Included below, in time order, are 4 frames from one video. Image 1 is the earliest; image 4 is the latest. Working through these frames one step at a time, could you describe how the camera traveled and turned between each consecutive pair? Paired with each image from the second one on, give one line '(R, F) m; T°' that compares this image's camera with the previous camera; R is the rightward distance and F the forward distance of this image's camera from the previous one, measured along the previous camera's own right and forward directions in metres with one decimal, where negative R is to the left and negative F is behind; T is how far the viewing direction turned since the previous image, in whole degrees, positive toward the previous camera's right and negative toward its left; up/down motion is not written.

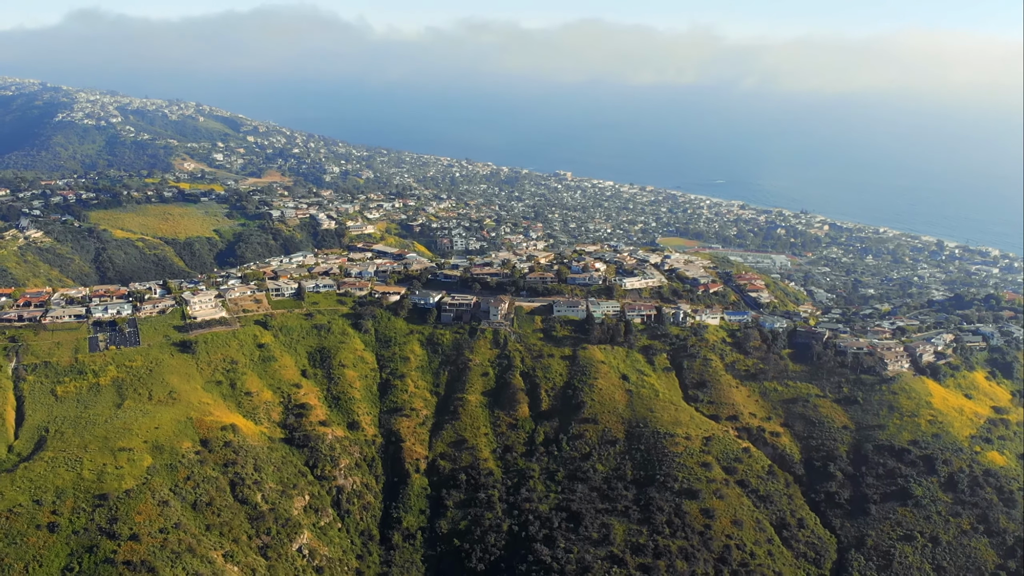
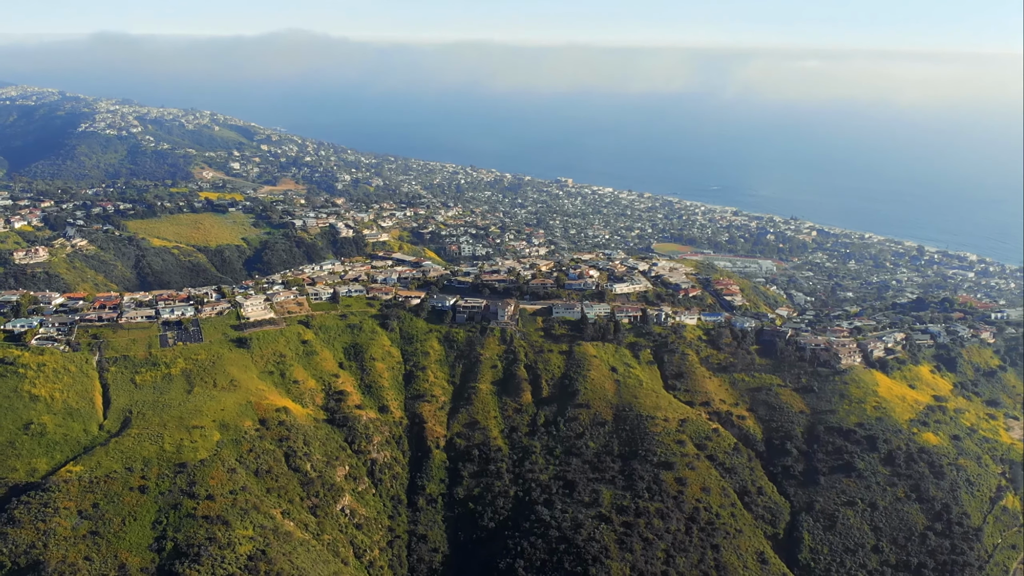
(-0.2, -5.9) m; 0°
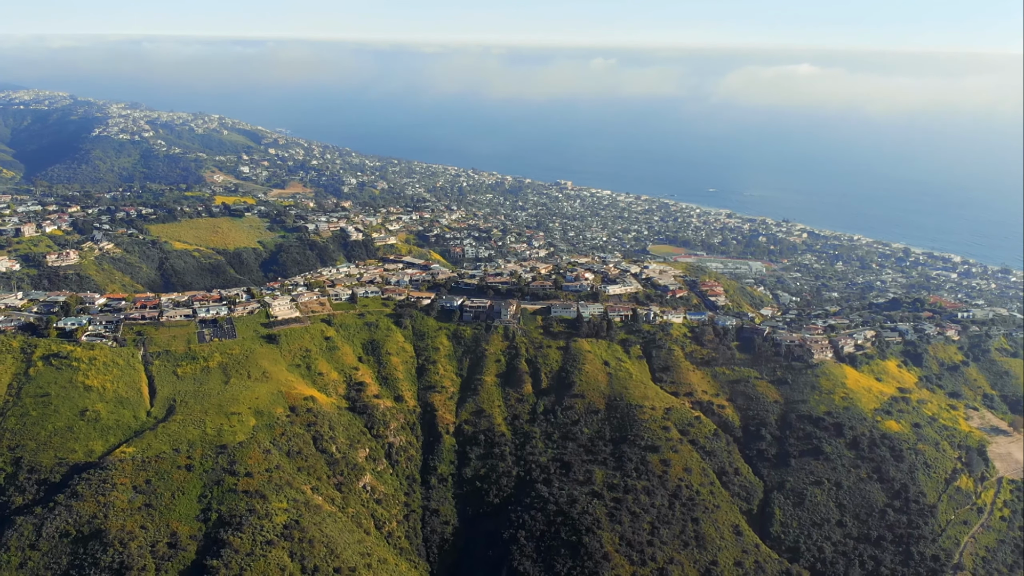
(-0.1, -4.3) m; 0°
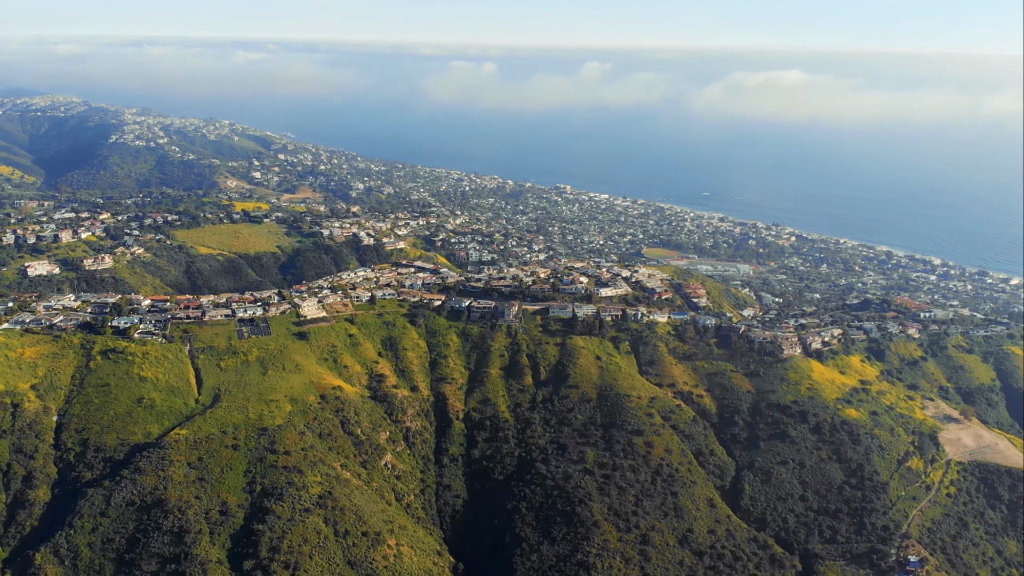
(-0.2, -5.6) m; 0°
